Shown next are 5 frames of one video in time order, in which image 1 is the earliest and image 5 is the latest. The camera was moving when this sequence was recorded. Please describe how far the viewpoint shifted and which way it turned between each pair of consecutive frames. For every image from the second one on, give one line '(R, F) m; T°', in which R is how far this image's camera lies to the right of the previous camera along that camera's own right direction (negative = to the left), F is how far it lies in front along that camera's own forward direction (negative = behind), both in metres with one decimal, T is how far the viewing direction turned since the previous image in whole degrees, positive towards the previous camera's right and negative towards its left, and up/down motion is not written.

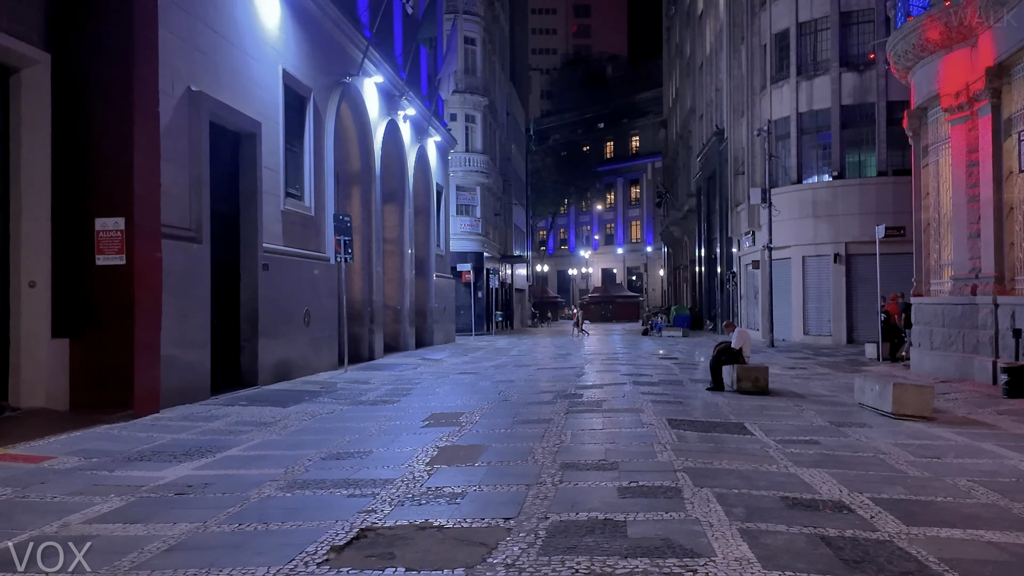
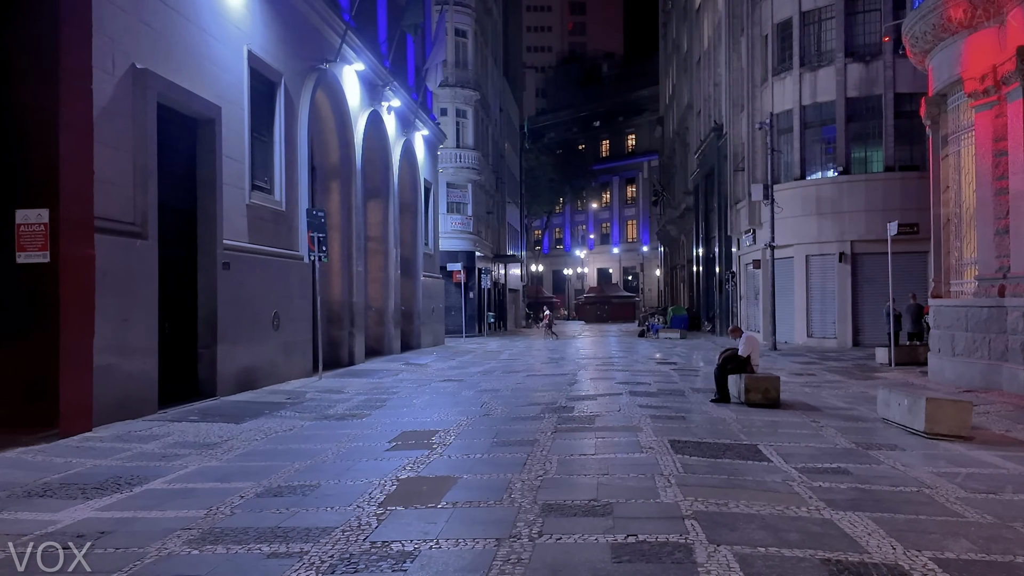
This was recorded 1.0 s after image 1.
(+0.2, +1.4) m; 0°
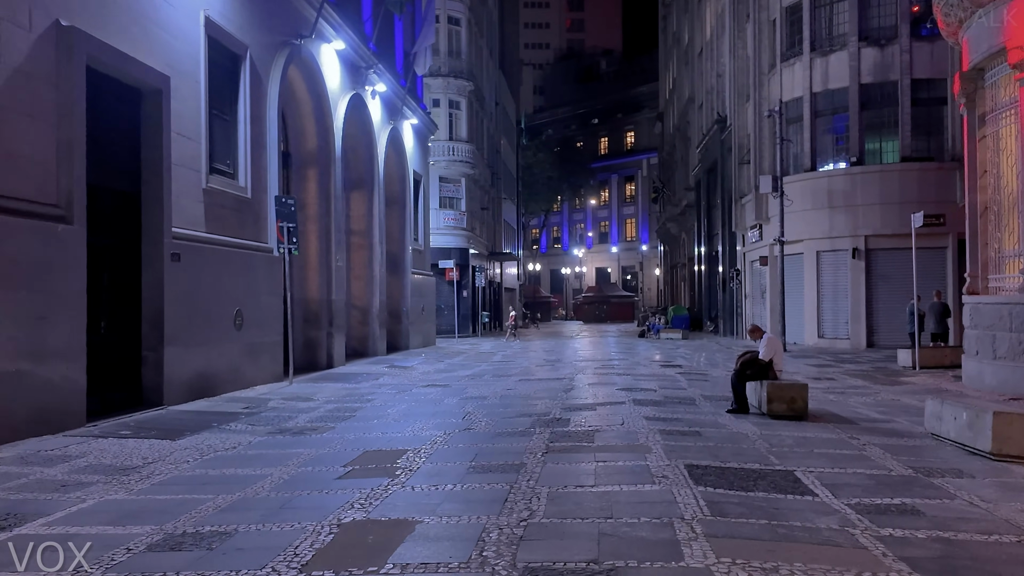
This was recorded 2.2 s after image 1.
(+0.1, +1.7) m; 0°
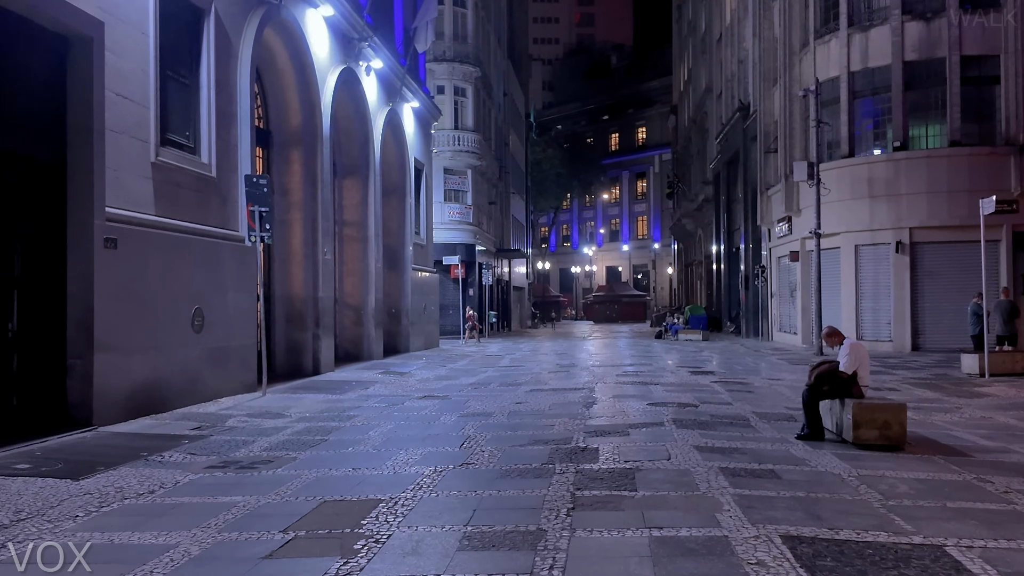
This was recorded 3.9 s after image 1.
(0.0, +2.4) m; -1°
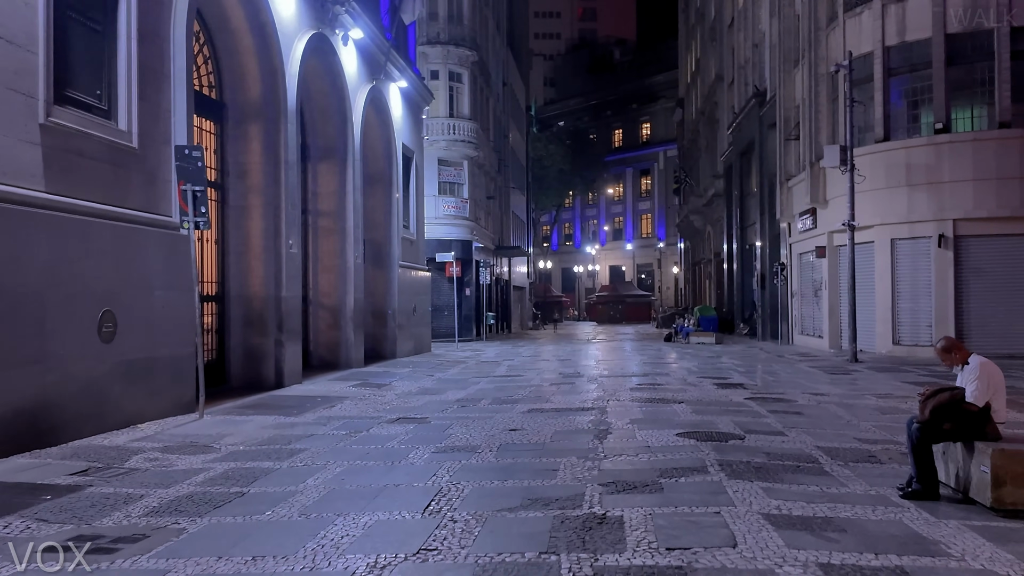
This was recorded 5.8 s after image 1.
(+0.1, +2.6) m; 0°
